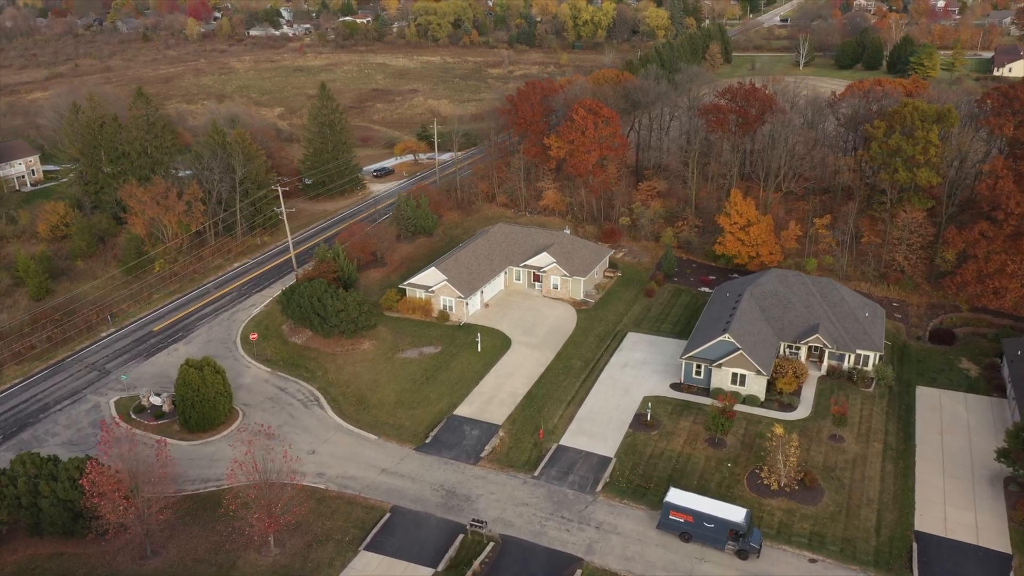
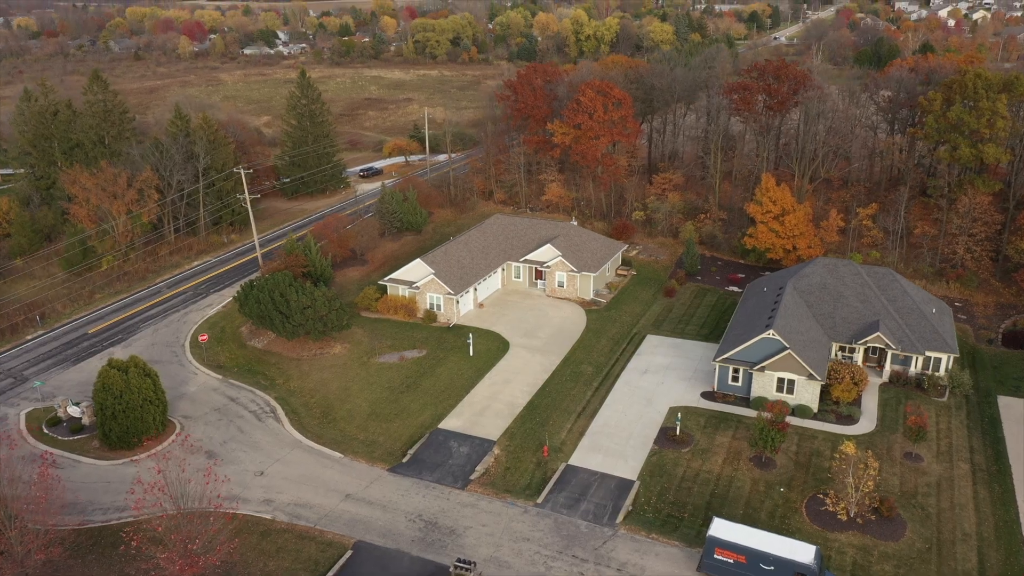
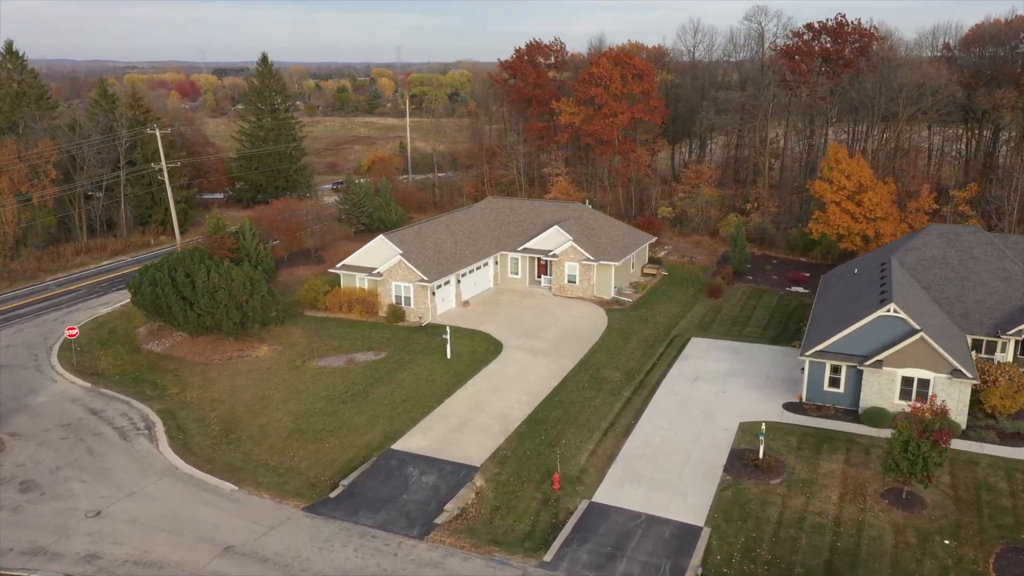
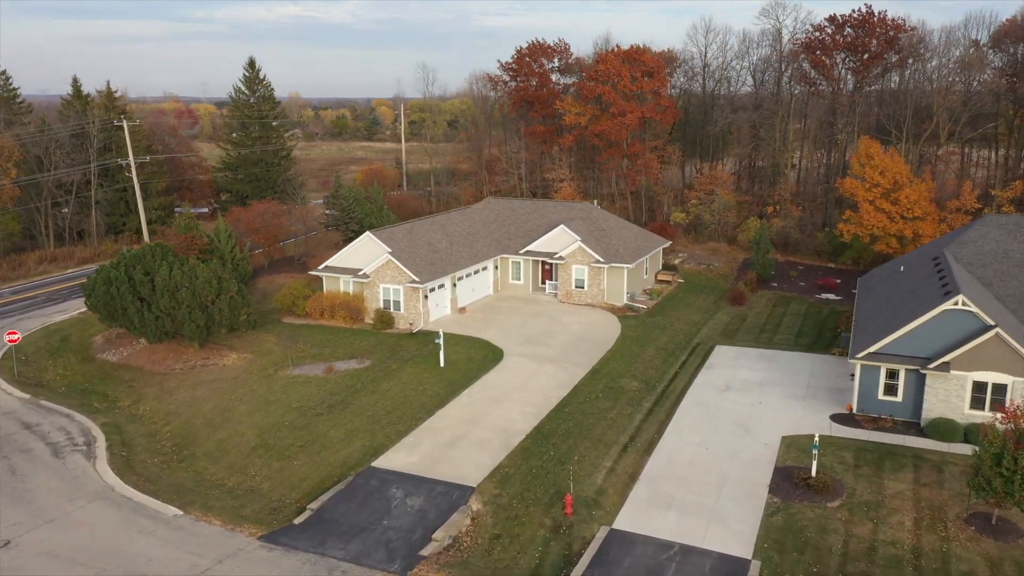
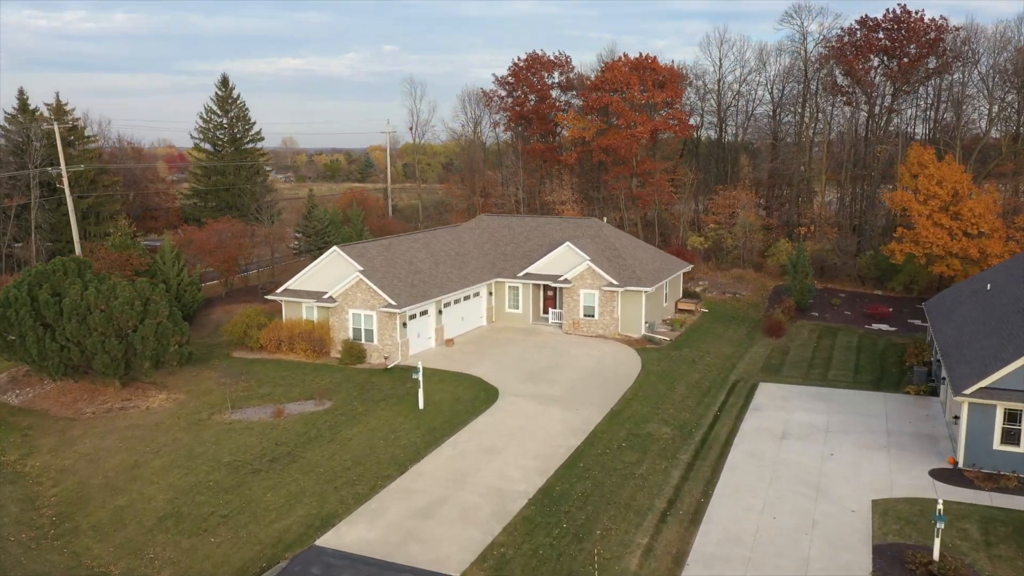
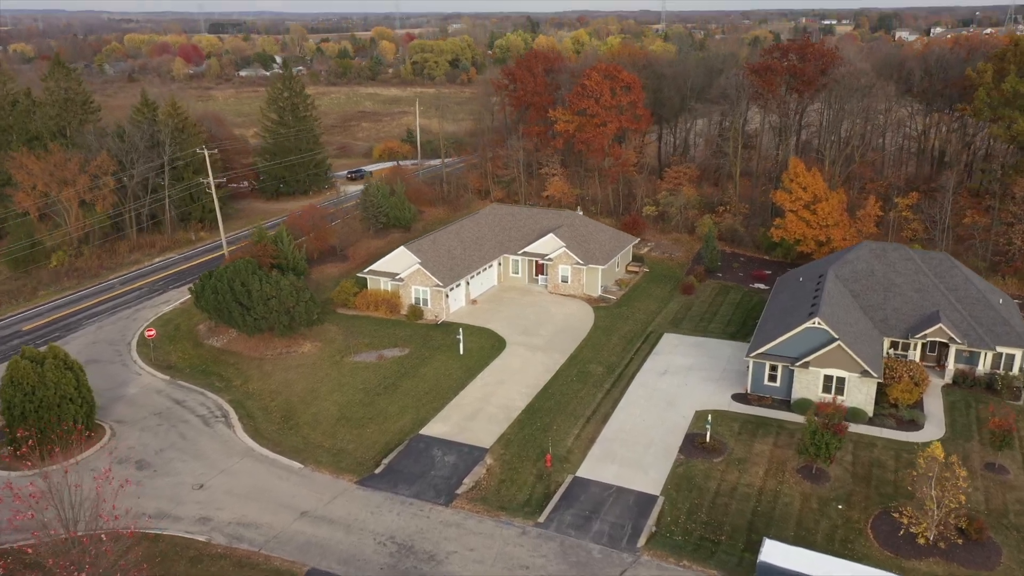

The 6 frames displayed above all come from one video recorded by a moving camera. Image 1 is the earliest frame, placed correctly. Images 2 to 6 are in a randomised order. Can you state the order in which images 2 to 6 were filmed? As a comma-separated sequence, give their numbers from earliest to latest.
2, 6, 3, 4, 5
